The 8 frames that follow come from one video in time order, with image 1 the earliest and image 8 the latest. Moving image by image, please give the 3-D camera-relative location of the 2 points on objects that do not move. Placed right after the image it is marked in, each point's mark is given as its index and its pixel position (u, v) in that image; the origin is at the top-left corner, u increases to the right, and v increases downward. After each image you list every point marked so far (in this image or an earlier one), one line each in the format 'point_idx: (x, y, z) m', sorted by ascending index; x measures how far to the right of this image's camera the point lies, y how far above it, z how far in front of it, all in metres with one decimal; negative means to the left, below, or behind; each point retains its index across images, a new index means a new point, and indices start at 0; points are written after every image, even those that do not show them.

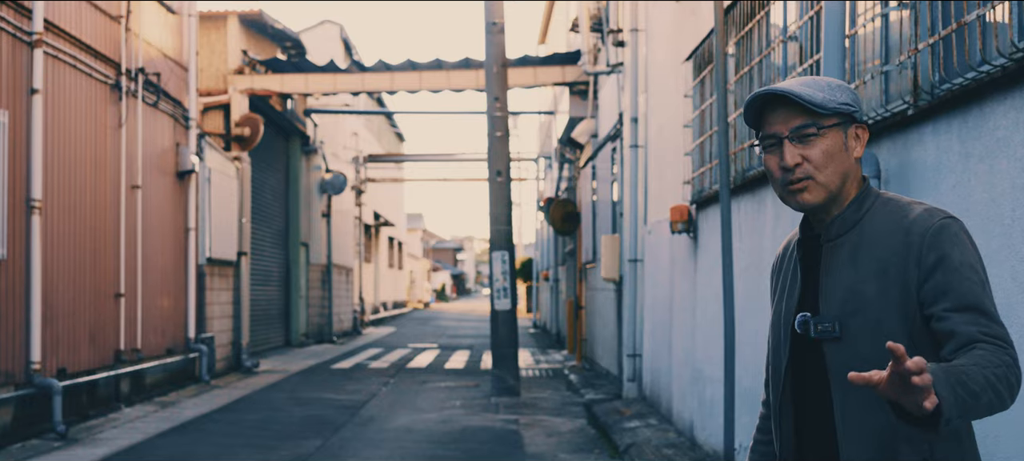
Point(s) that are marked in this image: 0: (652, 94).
0: (+1.6, +1.5, +11.5) m
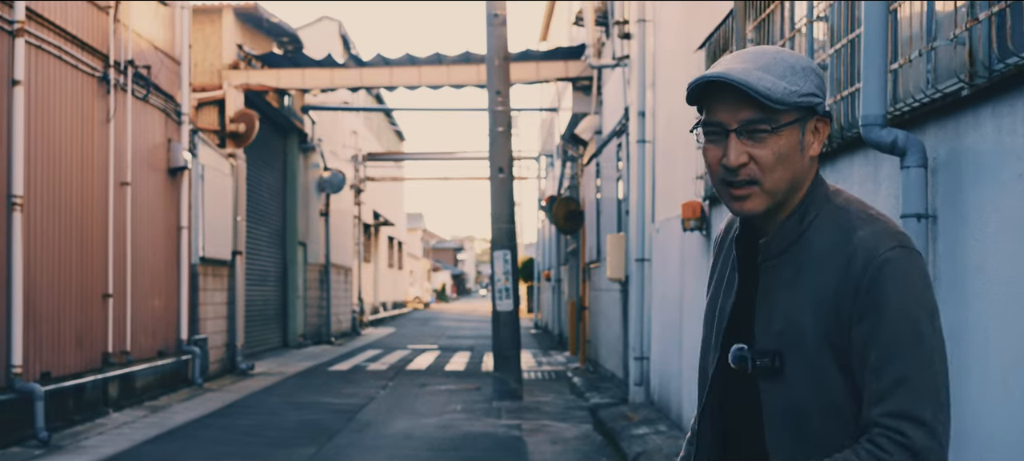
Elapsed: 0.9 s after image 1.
0: (+1.6, +1.6, +11.1) m
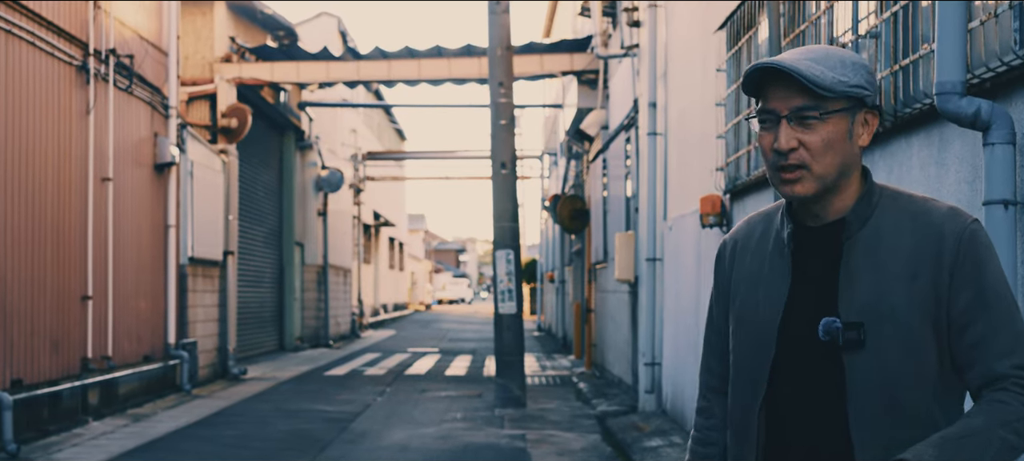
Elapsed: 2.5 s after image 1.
0: (+1.6, +1.6, +10.4) m
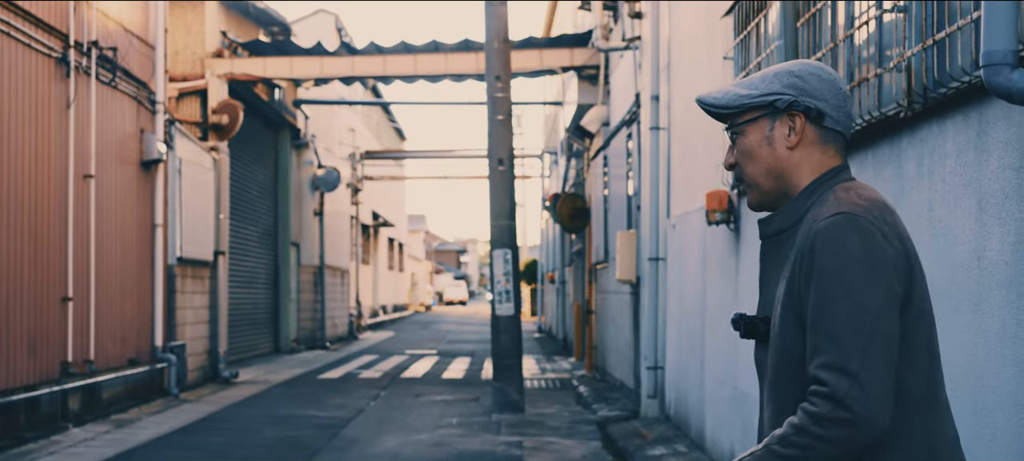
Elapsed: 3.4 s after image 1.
0: (+1.6, +1.6, +10.0) m
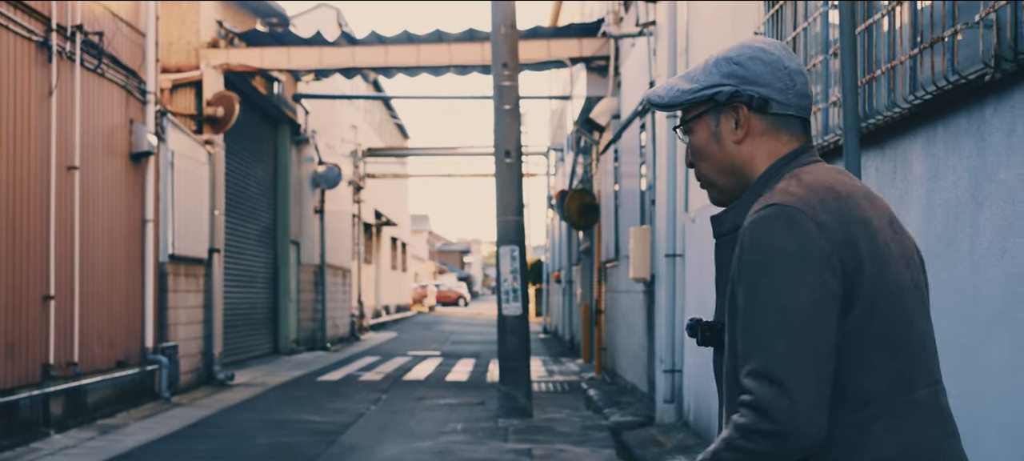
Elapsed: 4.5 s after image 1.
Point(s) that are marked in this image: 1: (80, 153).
0: (+1.7, +1.6, +9.4) m
1: (-4.4, +0.8, +10.5) m
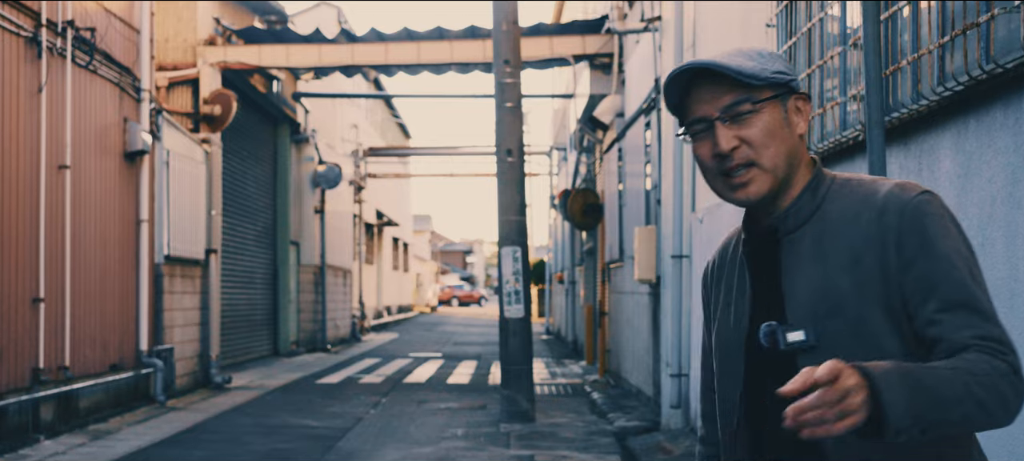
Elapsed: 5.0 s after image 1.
0: (+1.7, +1.6, +9.1) m
1: (-4.4, +0.8, +10.3) m
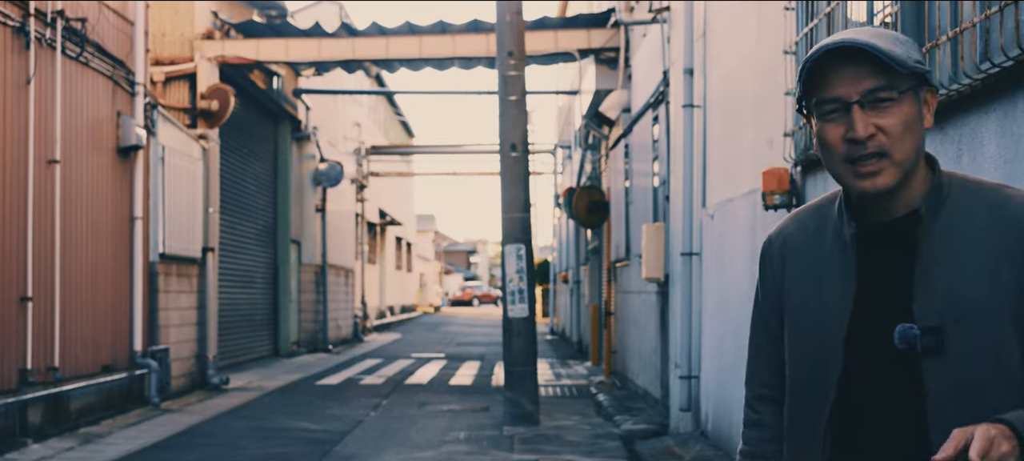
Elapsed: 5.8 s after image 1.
0: (+1.7, +1.7, +8.8) m
1: (-4.4, +0.8, +10.0) m
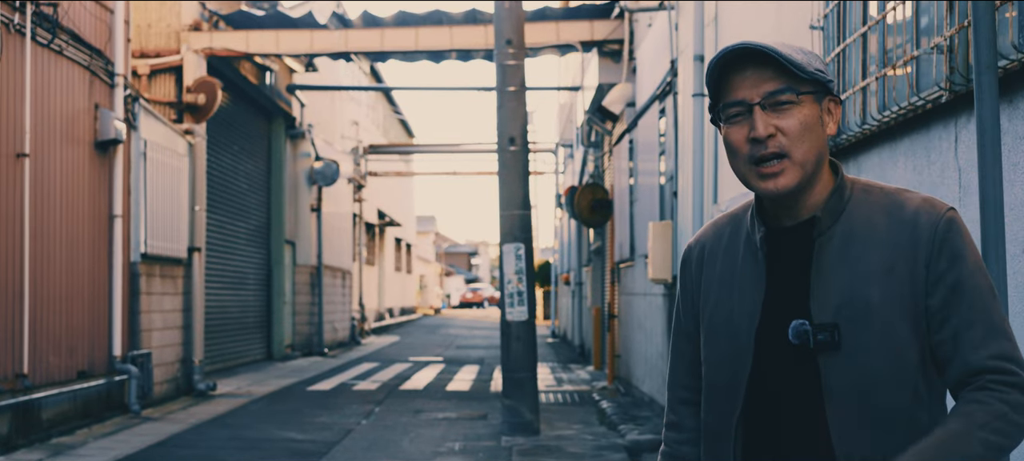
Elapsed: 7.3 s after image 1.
0: (+1.7, +1.7, +8.2) m
1: (-4.4, +0.8, +9.4) m
